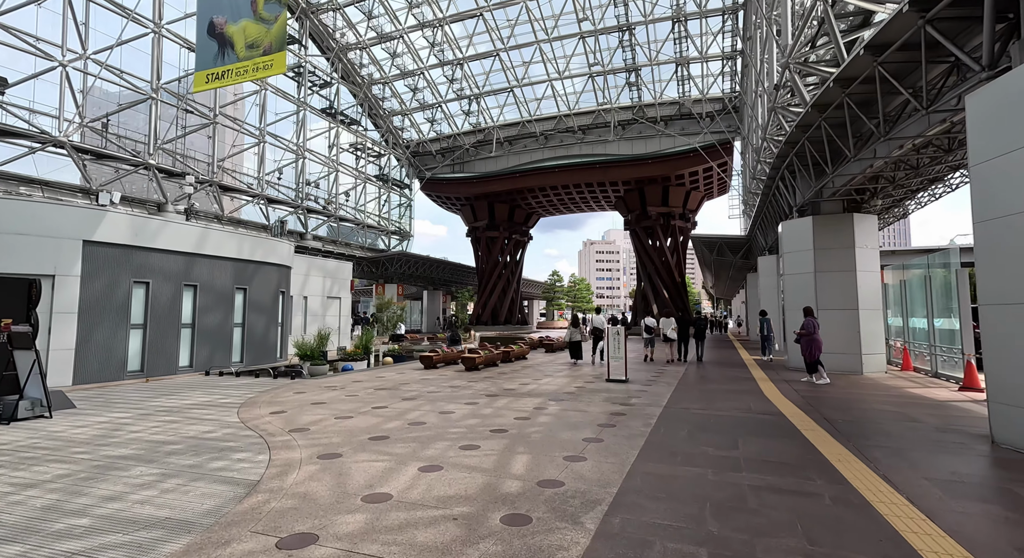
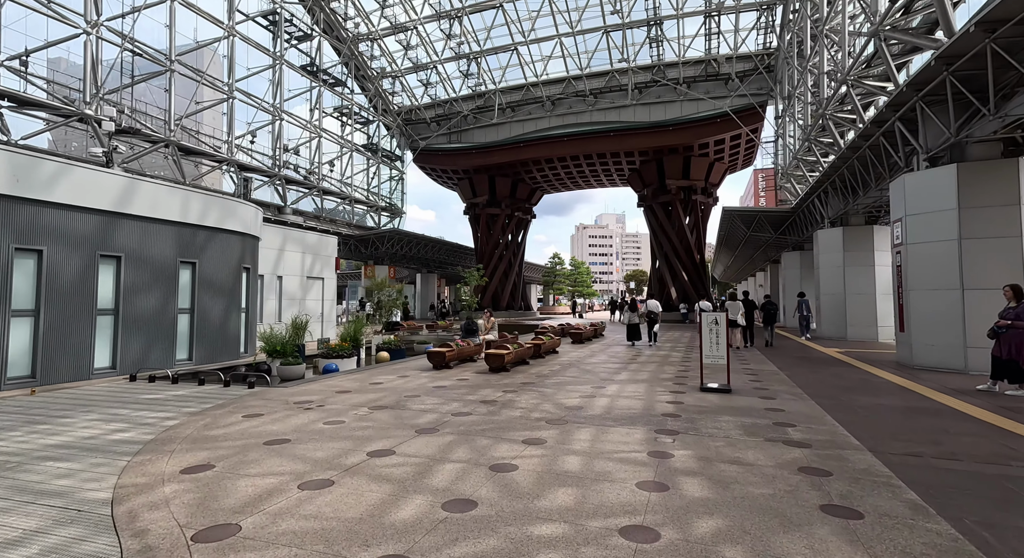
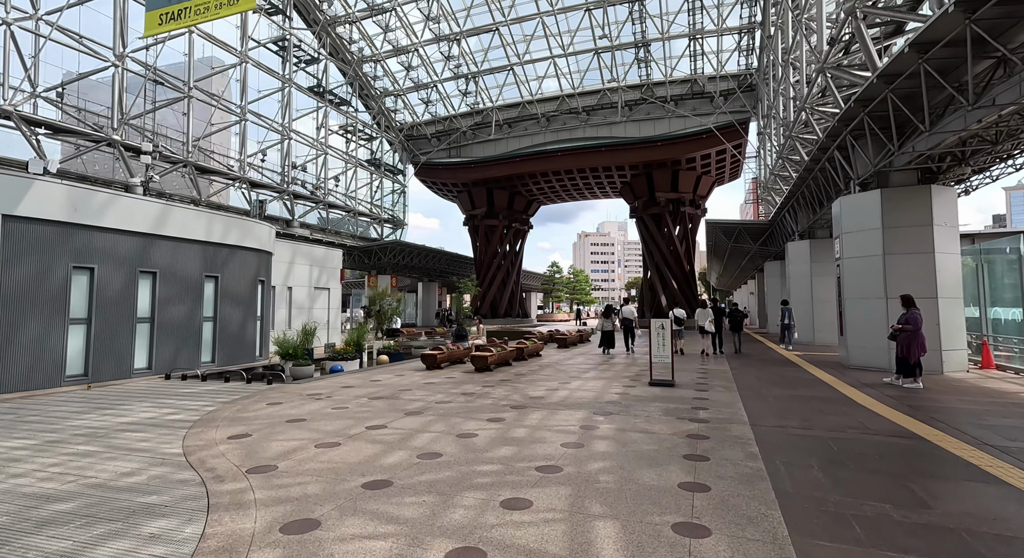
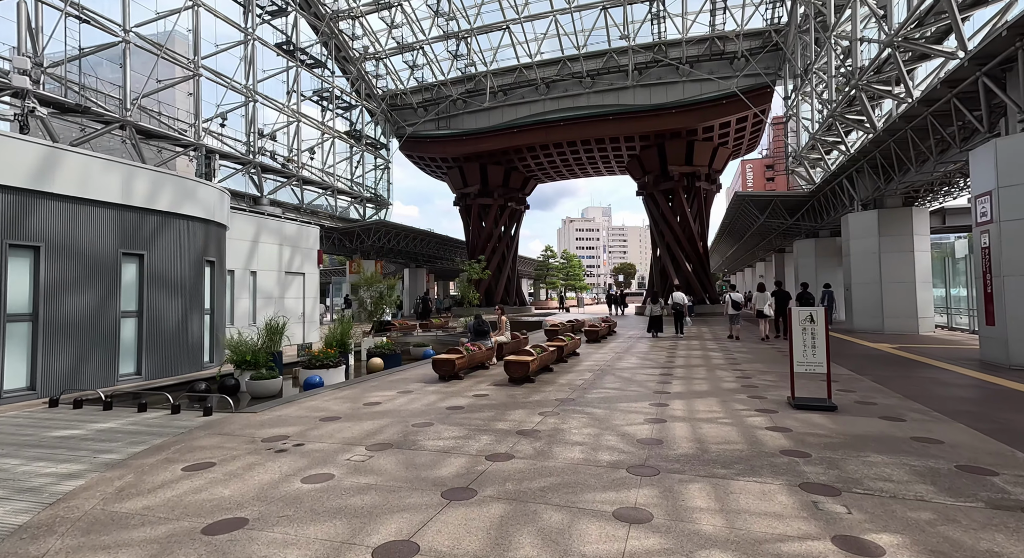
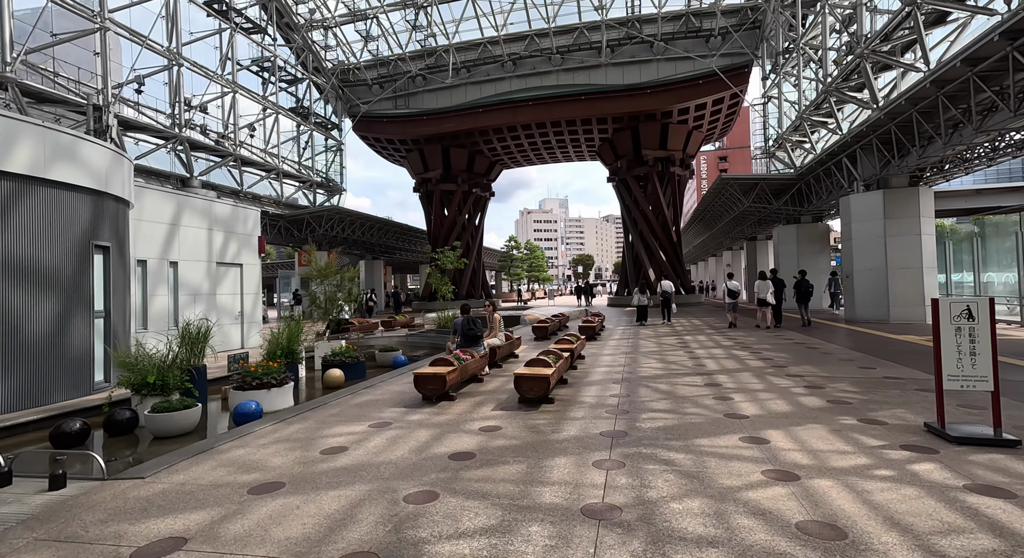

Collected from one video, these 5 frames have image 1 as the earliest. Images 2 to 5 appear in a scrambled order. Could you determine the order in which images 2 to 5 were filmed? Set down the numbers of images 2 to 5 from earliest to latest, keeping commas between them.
3, 2, 4, 5
